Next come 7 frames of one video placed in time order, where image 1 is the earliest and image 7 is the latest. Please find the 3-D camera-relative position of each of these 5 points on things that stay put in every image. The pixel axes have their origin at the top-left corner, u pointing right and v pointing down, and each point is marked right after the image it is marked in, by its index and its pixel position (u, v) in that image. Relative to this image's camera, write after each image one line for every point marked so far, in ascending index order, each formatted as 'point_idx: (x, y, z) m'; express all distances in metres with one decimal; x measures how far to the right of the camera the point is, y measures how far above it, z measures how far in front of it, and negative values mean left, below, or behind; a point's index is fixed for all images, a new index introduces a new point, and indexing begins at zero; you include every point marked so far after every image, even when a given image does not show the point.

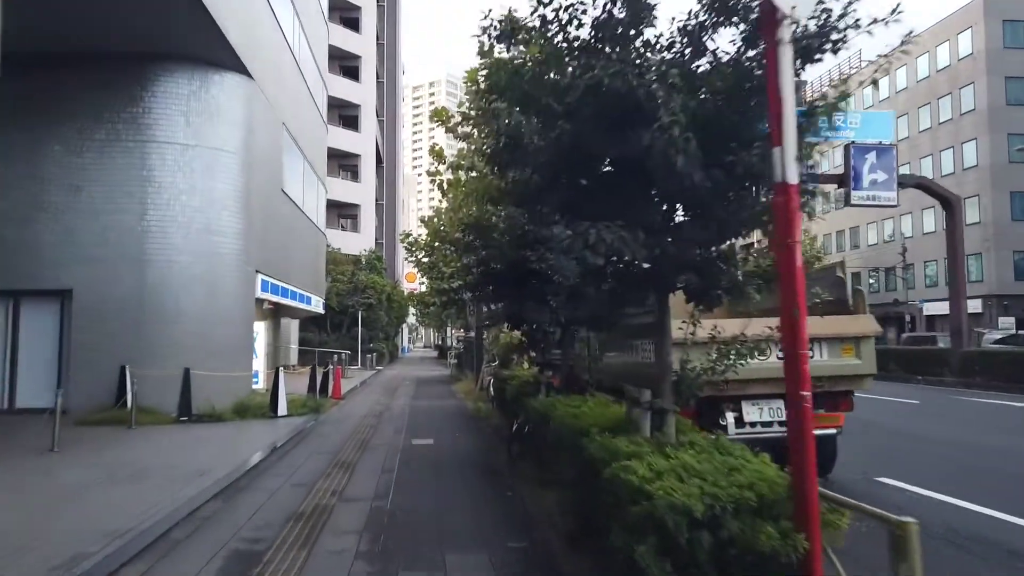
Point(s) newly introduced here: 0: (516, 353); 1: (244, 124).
0: (+0.1, -1.6, +17.6) m
1: (-6.8, +4.2, +18.4) m
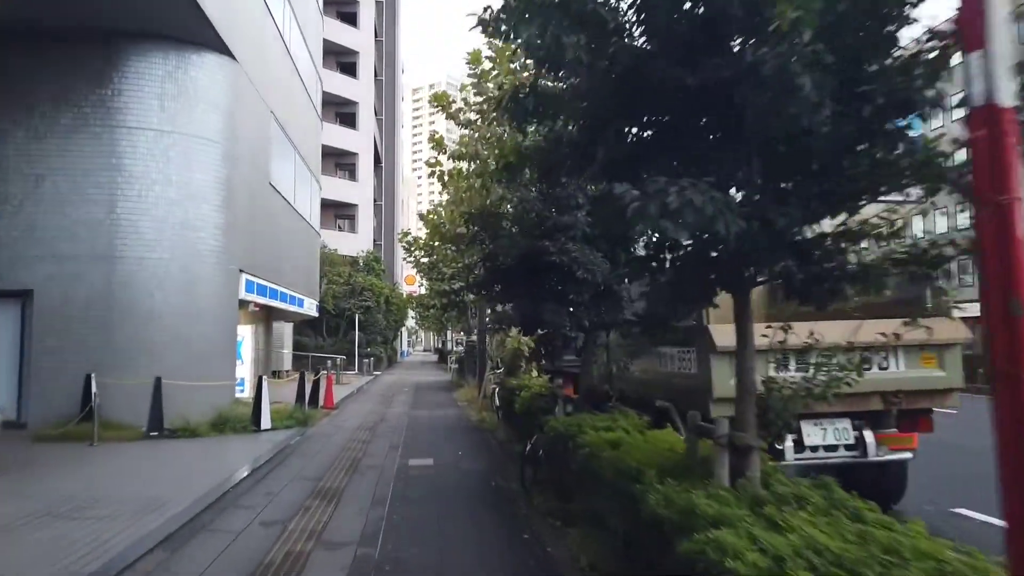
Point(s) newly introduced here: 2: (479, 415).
0: (+0.3, -1.6, +16.0) m
1: (-6.6, +4.2, +16.9) m
2: (-0.9, -3.3, +18.9) m
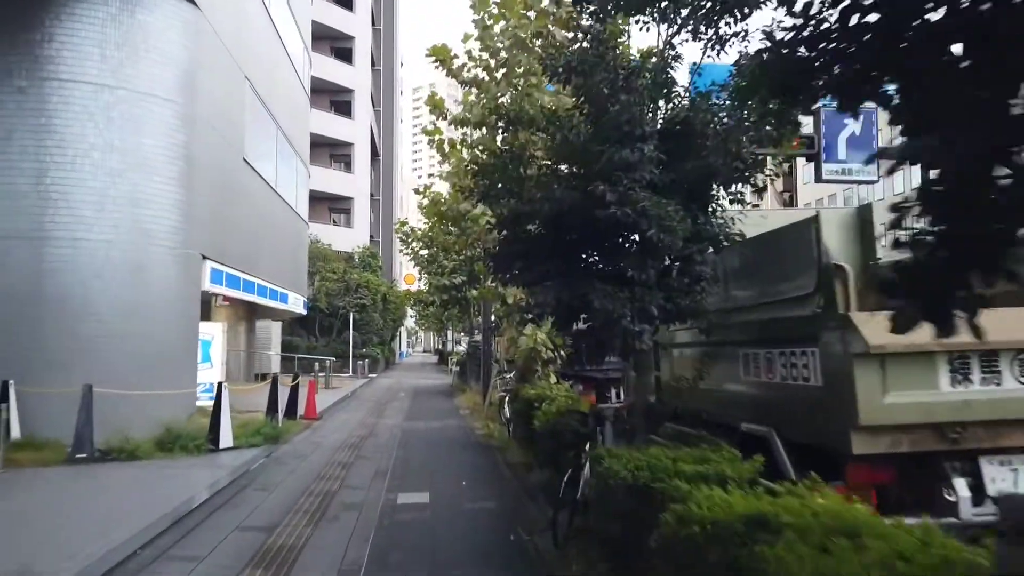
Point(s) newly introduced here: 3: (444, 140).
0: (+0.5, -1.4, +13.3) m
1: (-6.4, +4.4, +14.2) m
2: (-0.6, -3.1, +16.1) m
3: (-1.5, +3.1, +15.3) m
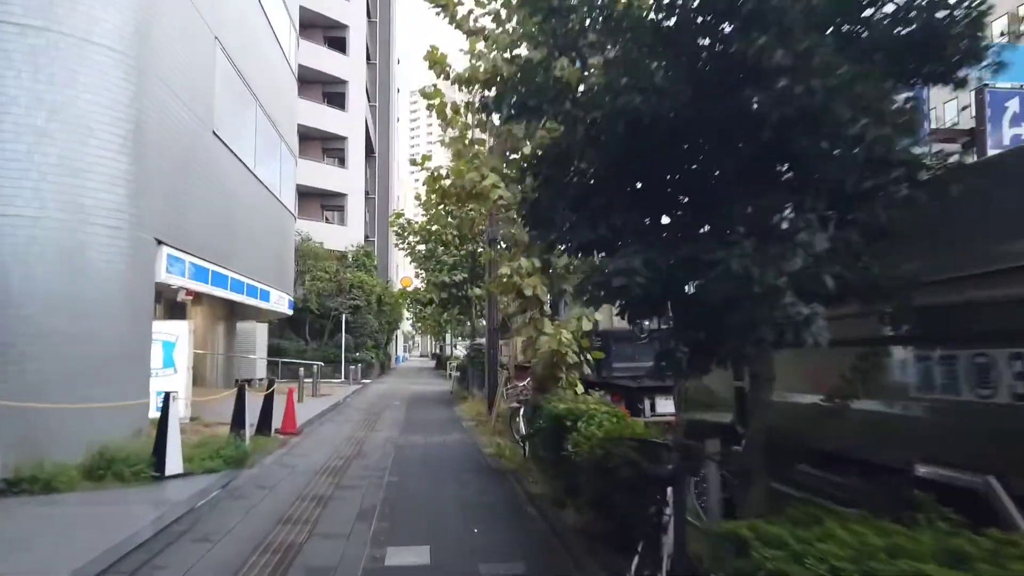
0: (+0.8, -1.2, +10.9) m
1: (-6.1, +4.5, +11.8) m
2: (-0.4, -2.9, +13.7) m
3: (-1.2, +3.3, +13.0) m
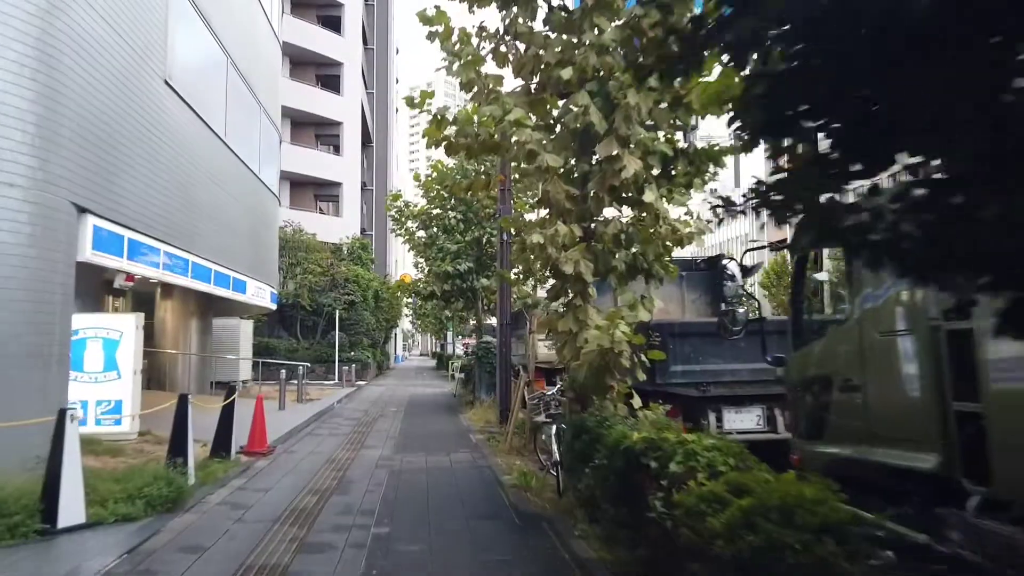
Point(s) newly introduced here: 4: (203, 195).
0: (+1.1, -1.0, +8.0) m
1: (-5.8, +4.8, +8.9) m
2: (0.0, -2.7, +10.9) m
3: (-0.9, +3.5, +10.1) m
4: (-6.5, +2.0, +15.5) m
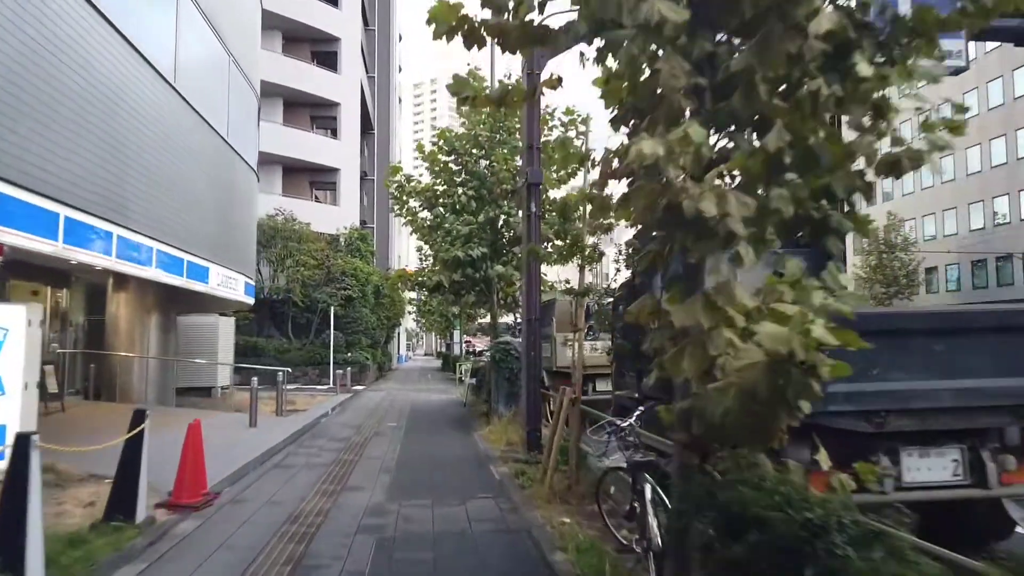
0: (+1.6, -0.7, +4.4) m
1: (-5.3, +5.0, +5.3) m
2: (+0.5, -2.4, +7.2) m
3: (-0.4, +3.8, +6.4) m
4: (-6.0, +2.2, +11.9) m
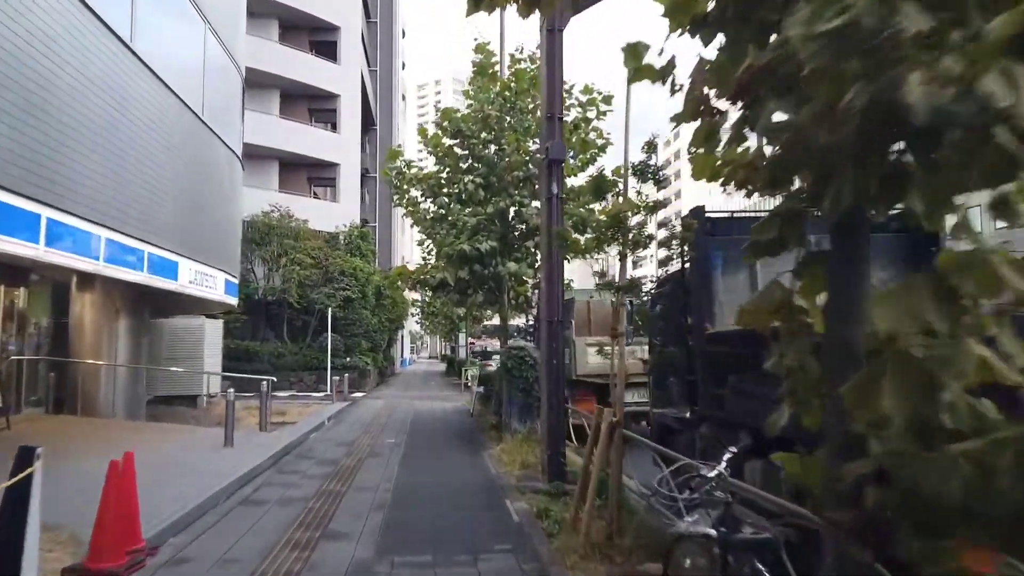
0: (+1.8, -0.6, +2.3) m
1: (-5.1, +5.1, +3.3) m
2: (+0.7, -2.3, +5.2) m
3: (-0.1, +3.9, +4.4) m
4: (-5.7, +2.3, +9.9) m
